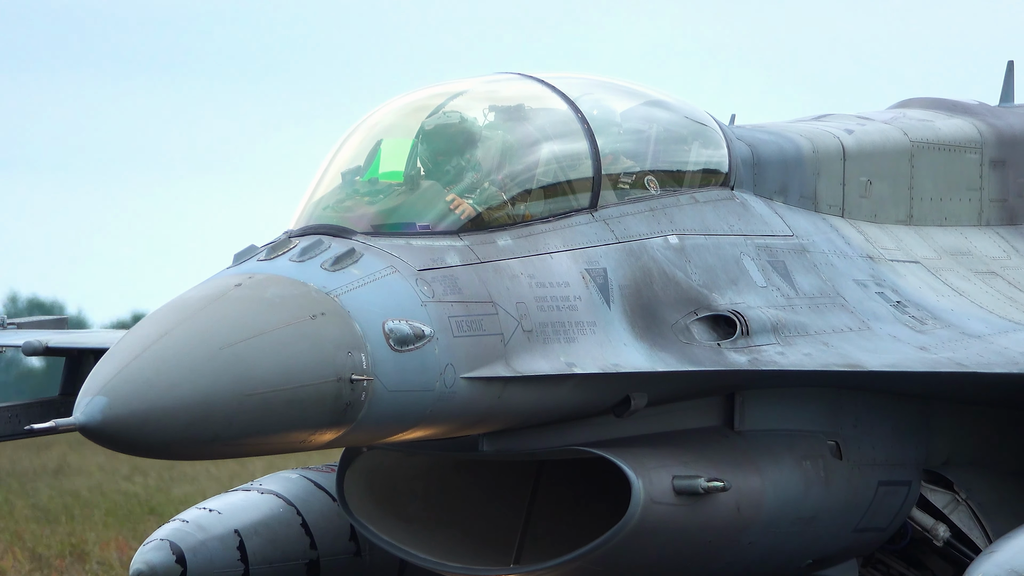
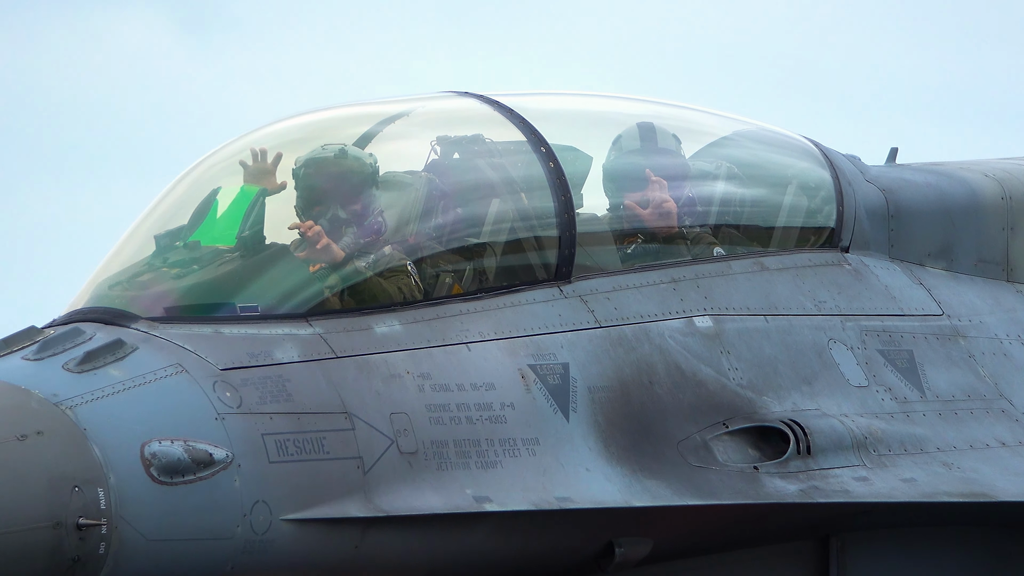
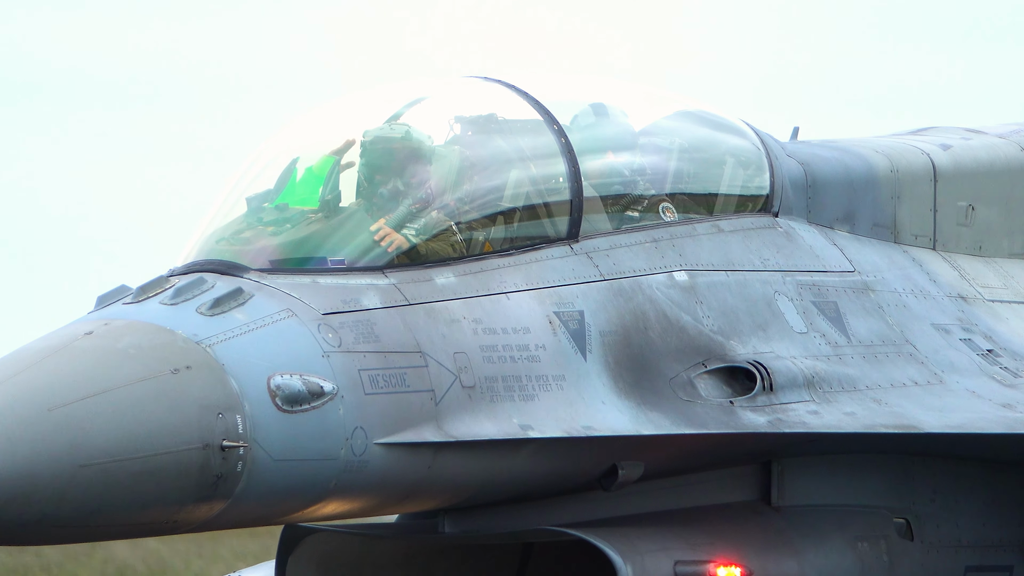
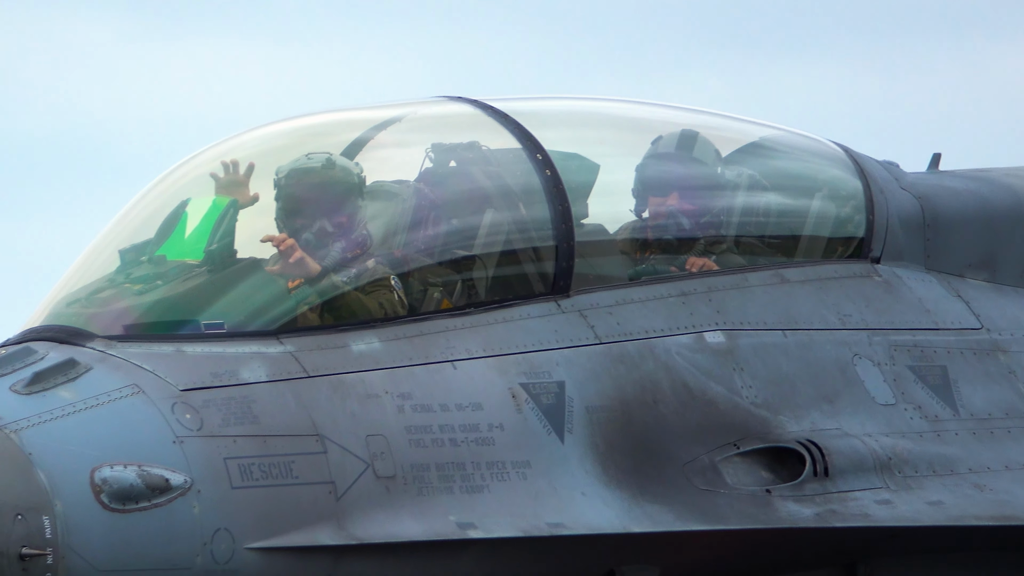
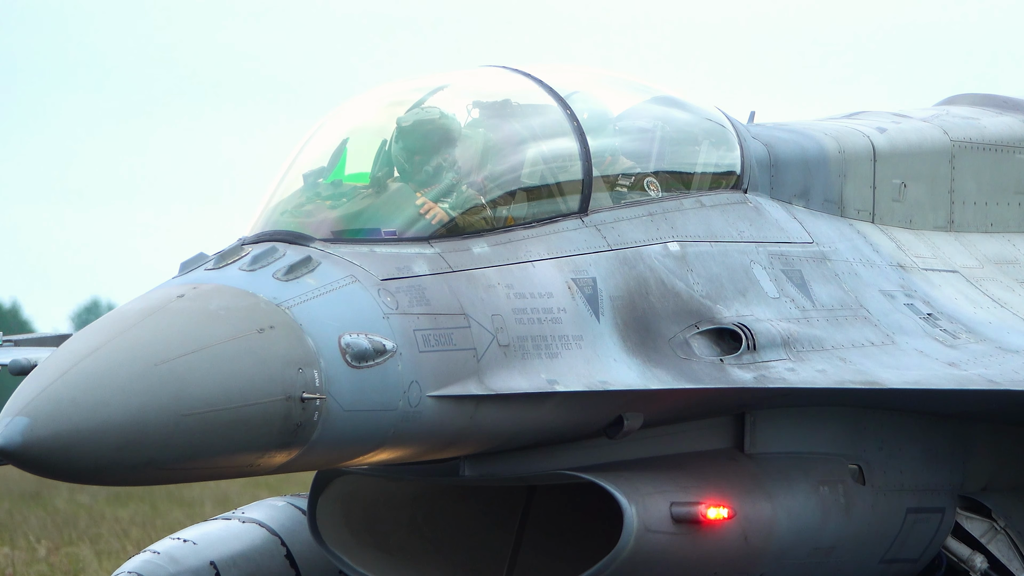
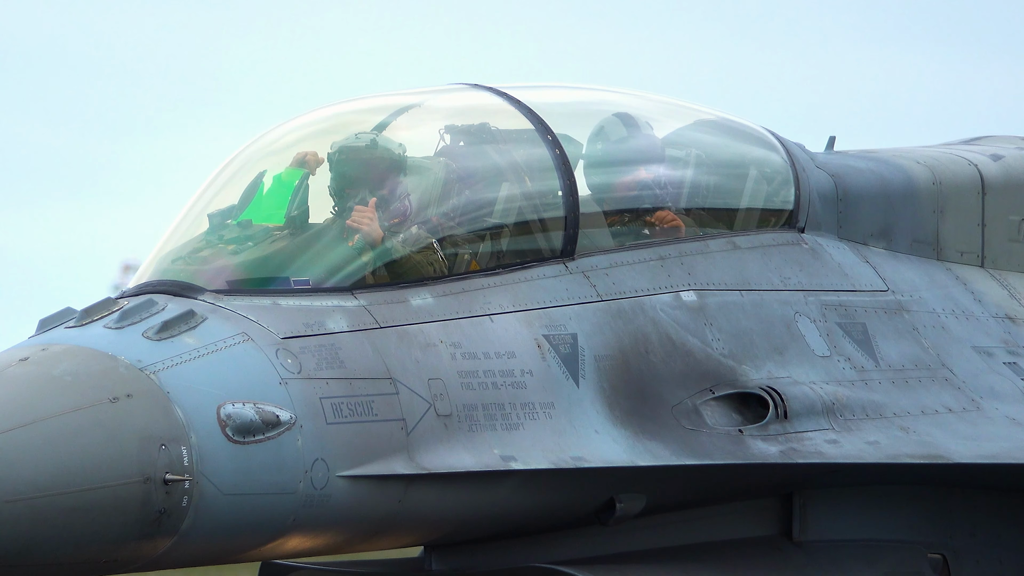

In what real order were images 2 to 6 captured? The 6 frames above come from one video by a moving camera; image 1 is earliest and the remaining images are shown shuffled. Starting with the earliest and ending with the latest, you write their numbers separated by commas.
5, 3, 6, 2, 4
